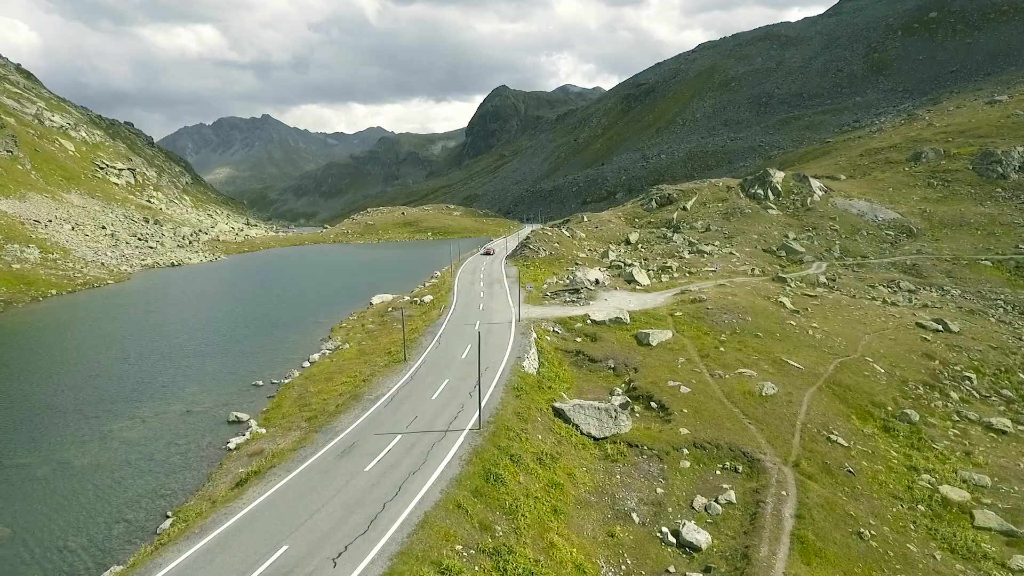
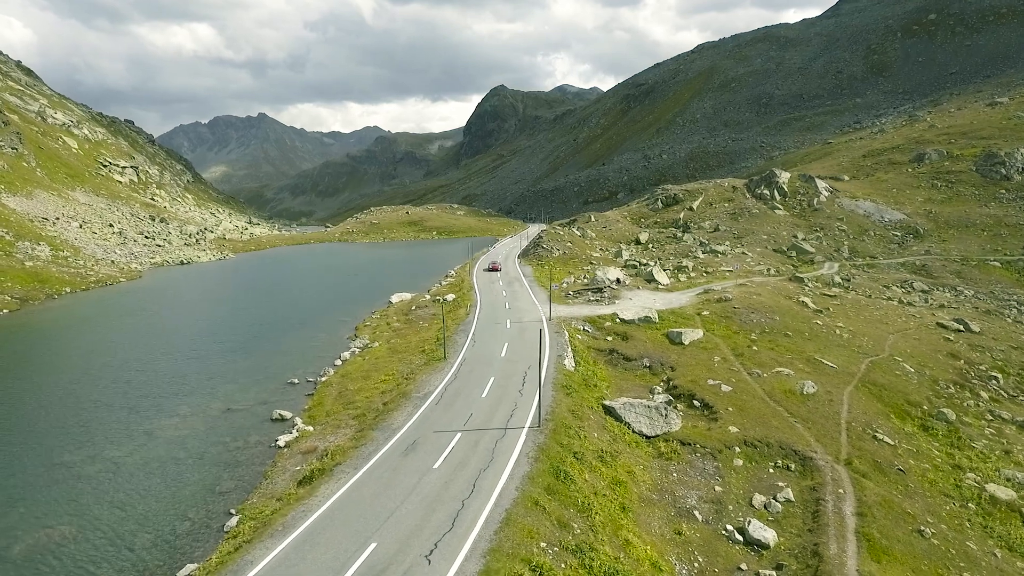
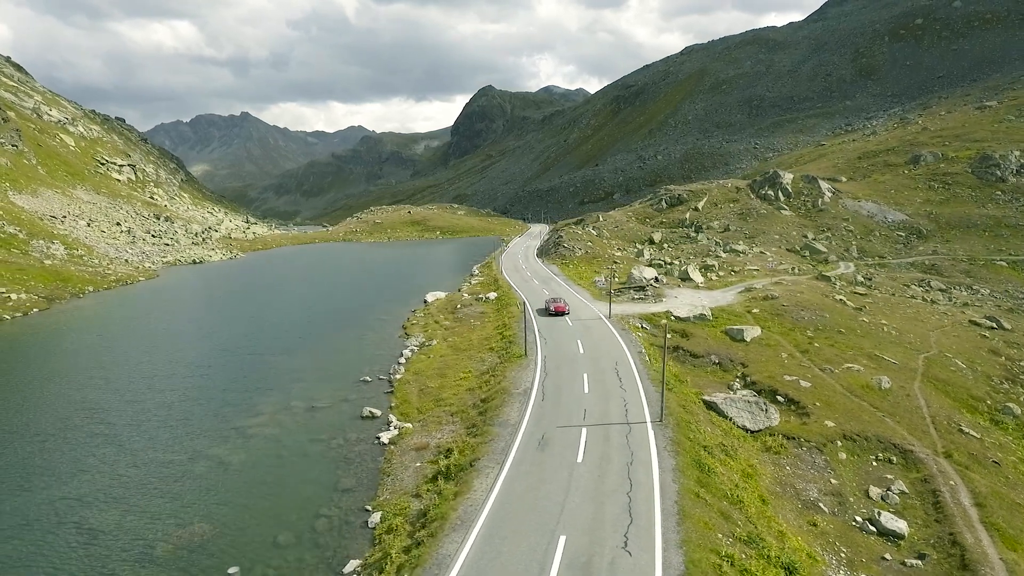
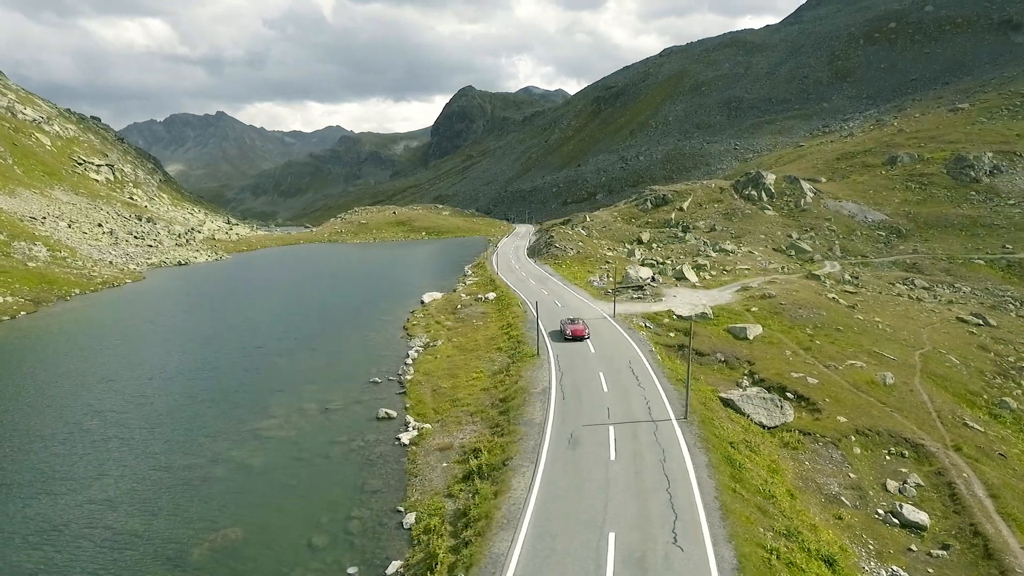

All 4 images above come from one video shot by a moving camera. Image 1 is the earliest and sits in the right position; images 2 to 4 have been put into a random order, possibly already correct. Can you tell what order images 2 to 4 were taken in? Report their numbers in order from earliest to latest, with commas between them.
2, 3, 4
